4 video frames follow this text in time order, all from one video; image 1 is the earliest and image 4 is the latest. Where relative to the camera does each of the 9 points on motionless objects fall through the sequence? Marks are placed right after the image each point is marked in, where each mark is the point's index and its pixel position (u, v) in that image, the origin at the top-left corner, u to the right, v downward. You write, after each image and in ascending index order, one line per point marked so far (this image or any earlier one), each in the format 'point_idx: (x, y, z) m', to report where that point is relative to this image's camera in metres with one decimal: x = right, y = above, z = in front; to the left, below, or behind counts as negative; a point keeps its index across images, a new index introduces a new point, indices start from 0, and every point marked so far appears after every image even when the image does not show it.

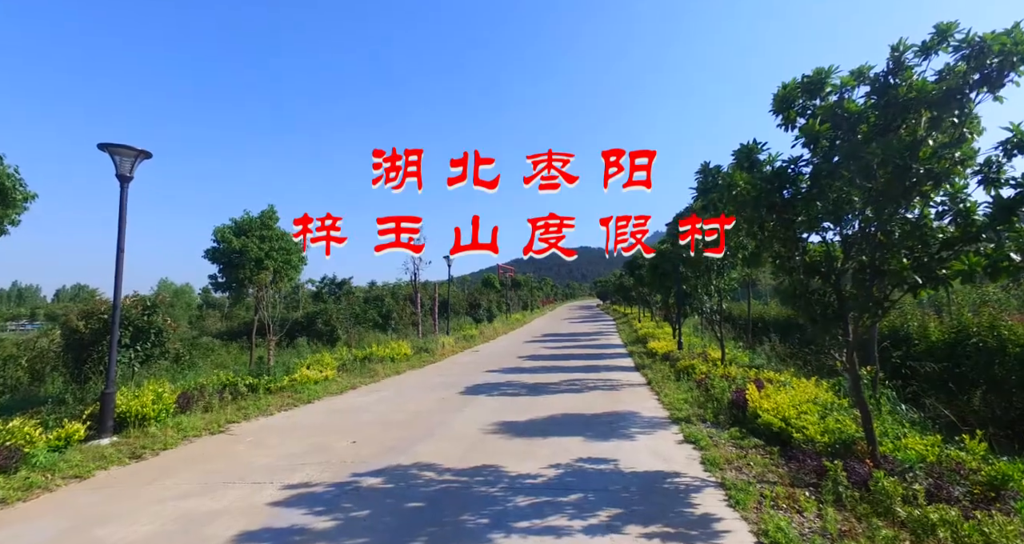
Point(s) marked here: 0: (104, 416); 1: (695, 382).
0: (-4.3, -1.5, +5.3) m
1: (+3.3, -2.0, +9.0) m
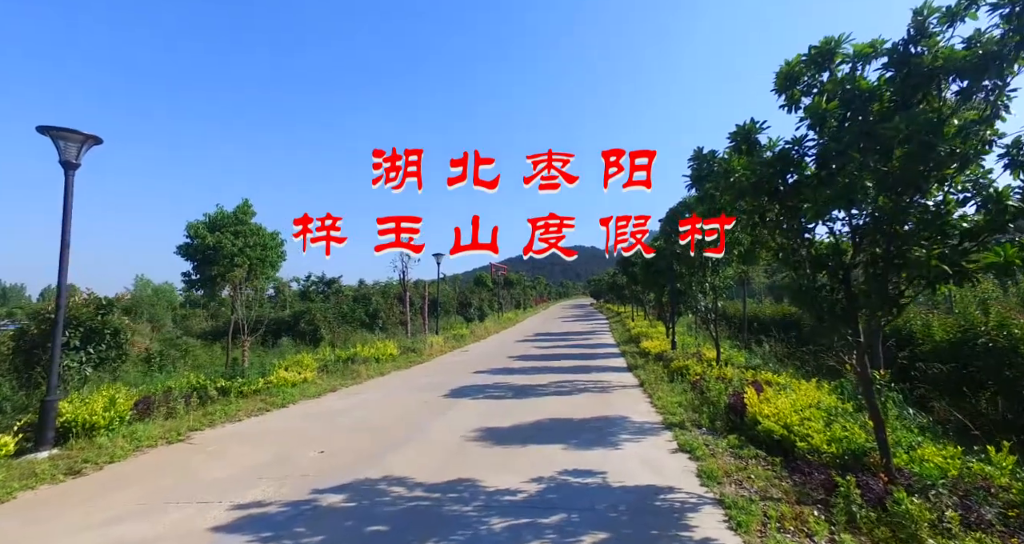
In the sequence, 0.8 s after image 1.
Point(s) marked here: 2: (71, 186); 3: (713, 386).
0: (-4.4, -1.5, +4.8) m
1: (+3.0, -1.9, +8.6) m
2: (-4.4, +0.9, +5.1) m
3: (+2.9, -1.6, +7.4) m
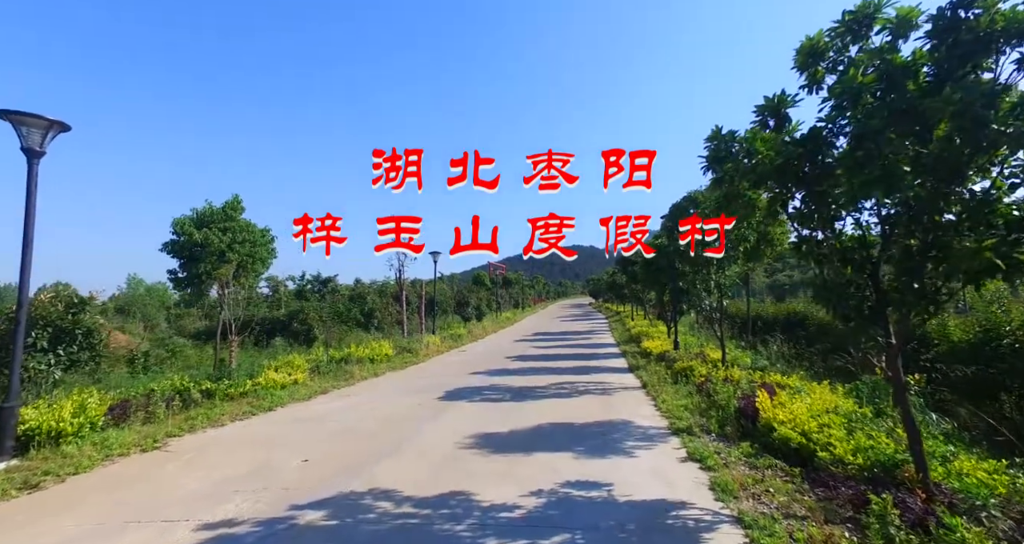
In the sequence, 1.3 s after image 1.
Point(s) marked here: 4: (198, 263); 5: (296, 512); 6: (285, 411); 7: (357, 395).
0: (-4.5, -1.4, +4.5) m
1: (+3.0, -1.9, +8.3) m
2: (-4.4, +0.9, +4.7) m
3: (+2.9, -1.6, +7.0) m
4: (-6.4, +0.2, +10.3) m
5: (-1.6, -1.7, +3.7) m
6: (-3.5, -2.2, +7.9) m
7: (-2.9, -2.3, +9.4) m
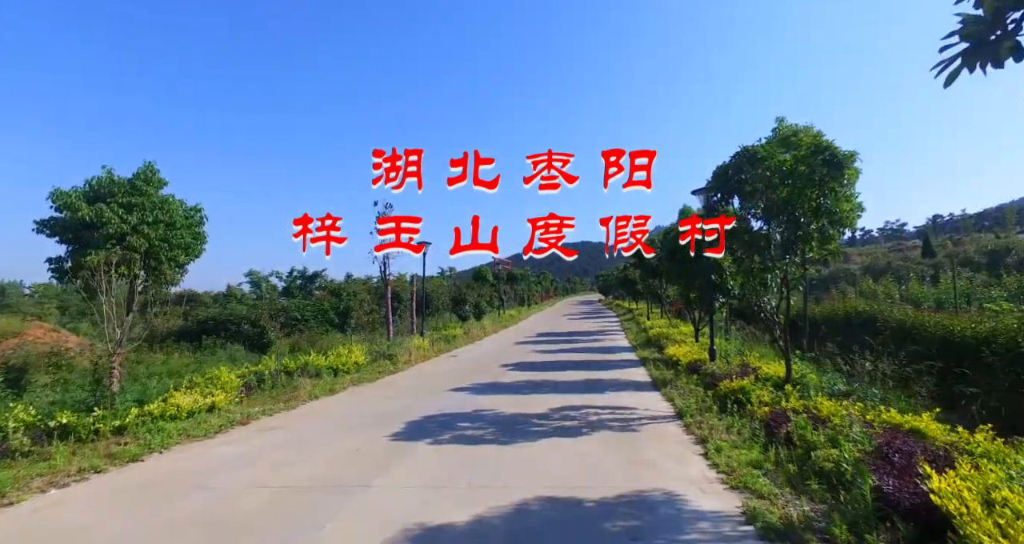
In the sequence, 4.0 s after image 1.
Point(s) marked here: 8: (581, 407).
0: (-4.7, -1.3, +2.0) m
1: (+2.8, -1.7, +5.7) m
2: (-4.7, +1.0, +2.2) m
3: (+2.6, -1.4, +4.4) m
4: (-6.5, +0.3, +7.9) m
5: (-1.8, -1.6, +1.2) m
6: (-3.8, -2.0, +5.4) m
7: (-3.1, -2.1, +6.9) m
8: (+1.1, -2.1, +7.8) m
